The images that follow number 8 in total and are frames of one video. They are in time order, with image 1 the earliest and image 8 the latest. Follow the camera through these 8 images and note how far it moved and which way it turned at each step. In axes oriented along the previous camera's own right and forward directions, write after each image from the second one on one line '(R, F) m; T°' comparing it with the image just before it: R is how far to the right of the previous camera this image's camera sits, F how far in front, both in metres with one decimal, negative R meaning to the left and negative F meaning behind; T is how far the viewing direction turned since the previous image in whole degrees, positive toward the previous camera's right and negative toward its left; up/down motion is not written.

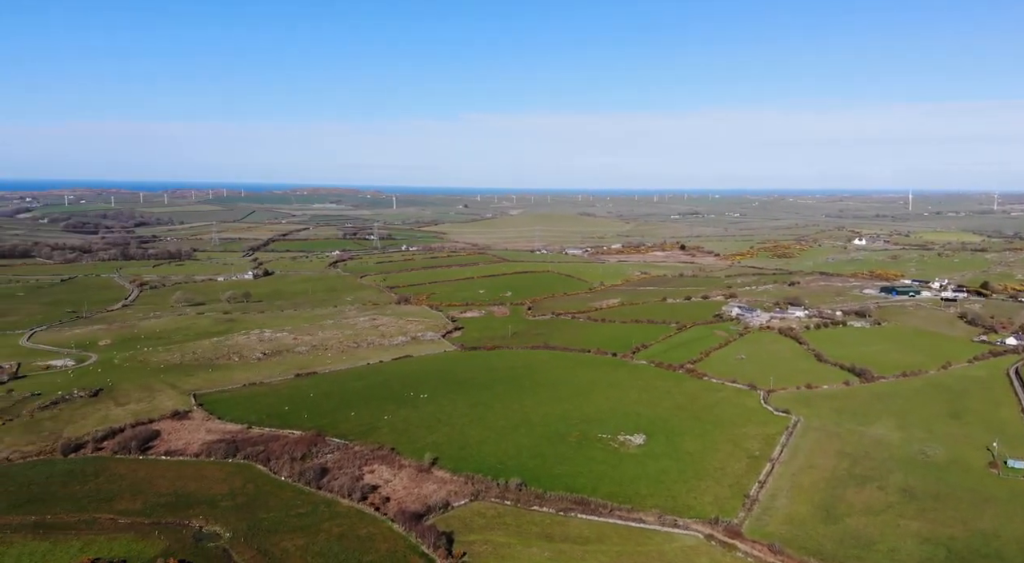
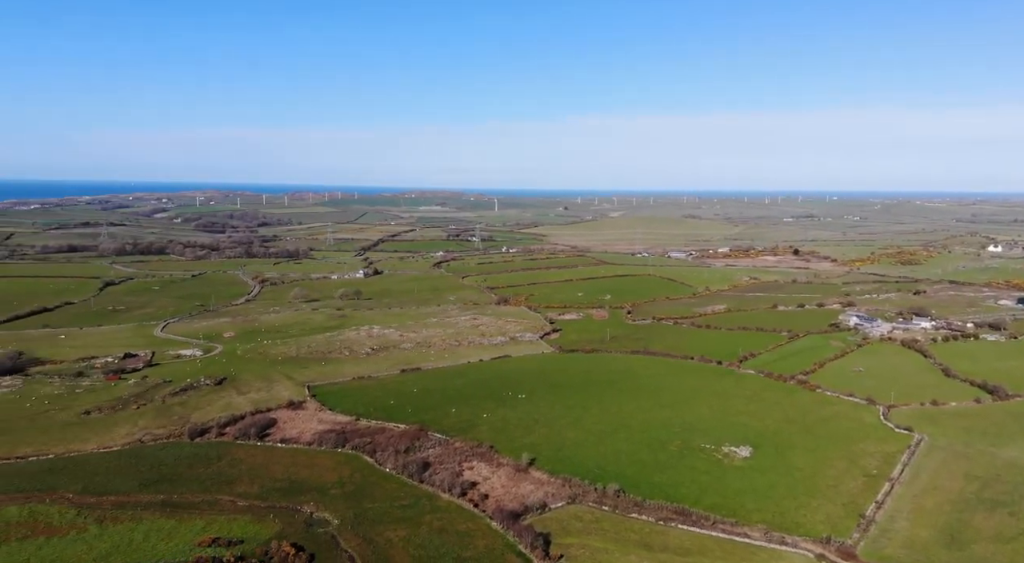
(0.0, -0.6) m; -6°
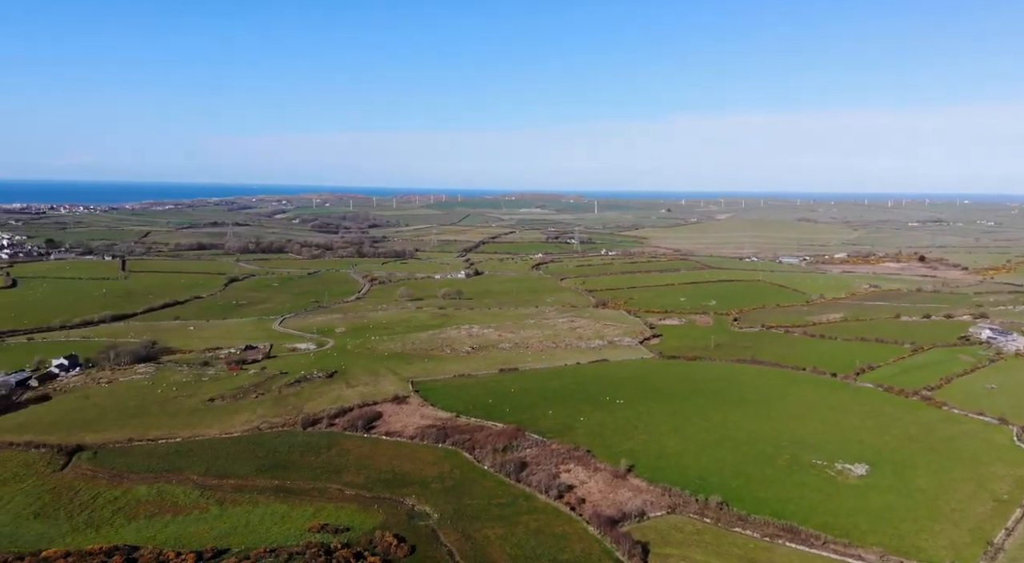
(0.0, -0.7) m; -6°
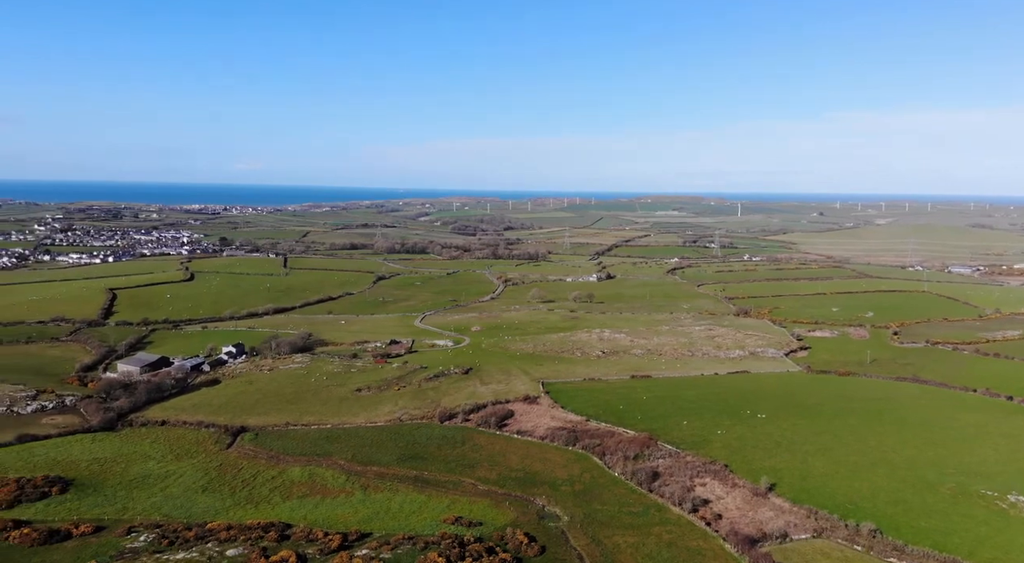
(+0.1, -0.9) m; -8°
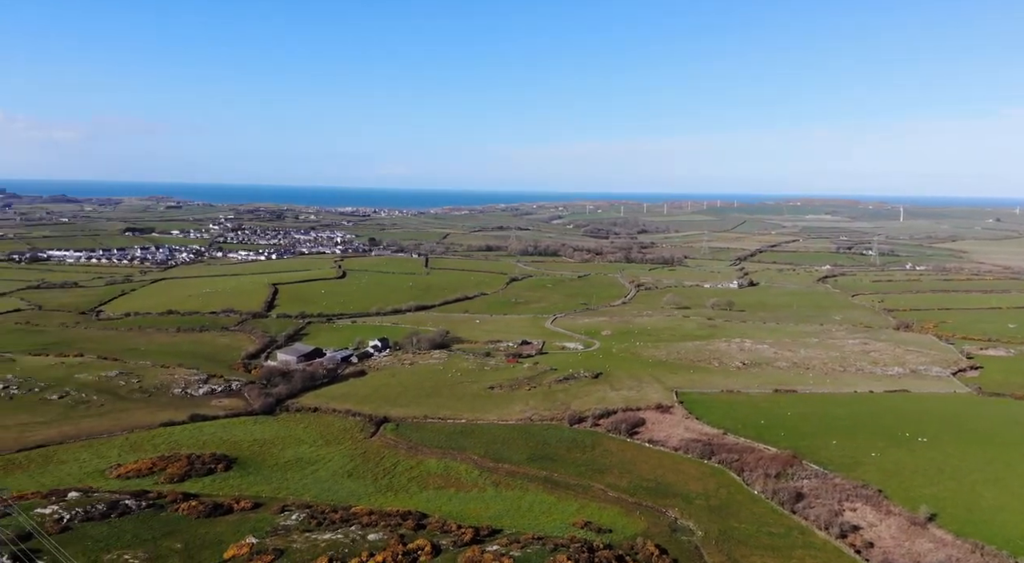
(+0.4, -0.7) m; -9°
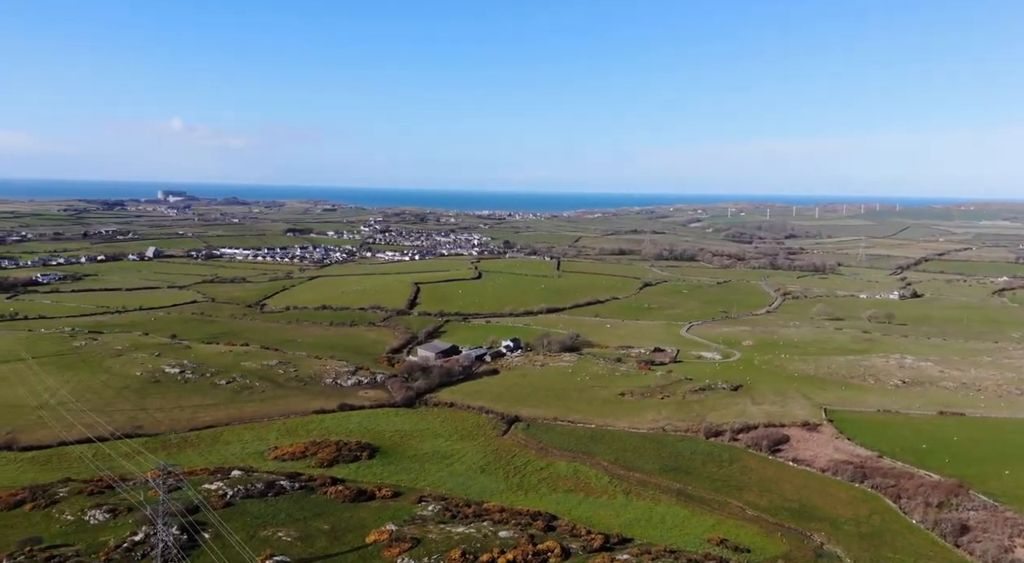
(+0.4, +0.7) m; -10°
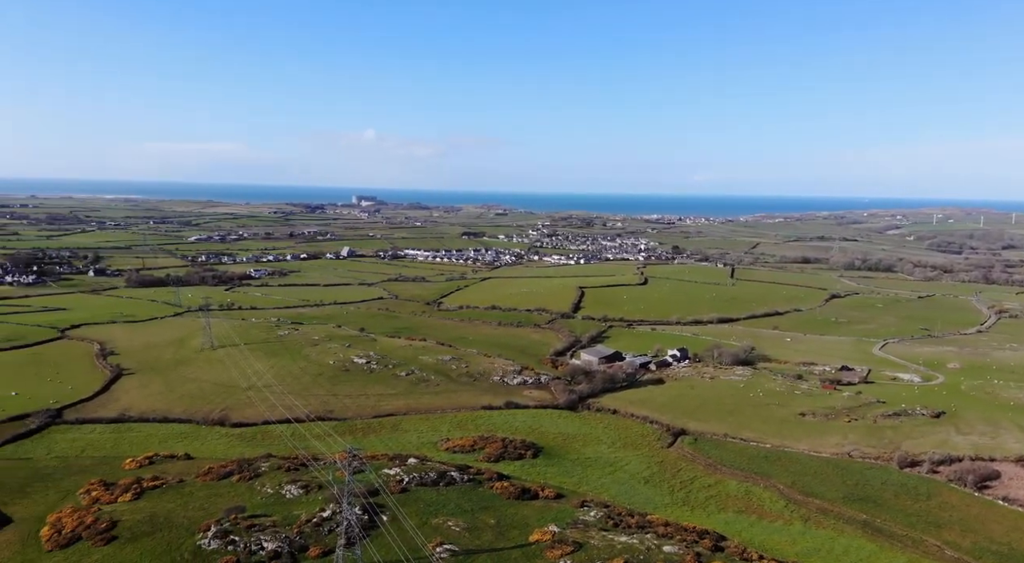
(0.0, +1.4) m; -11°
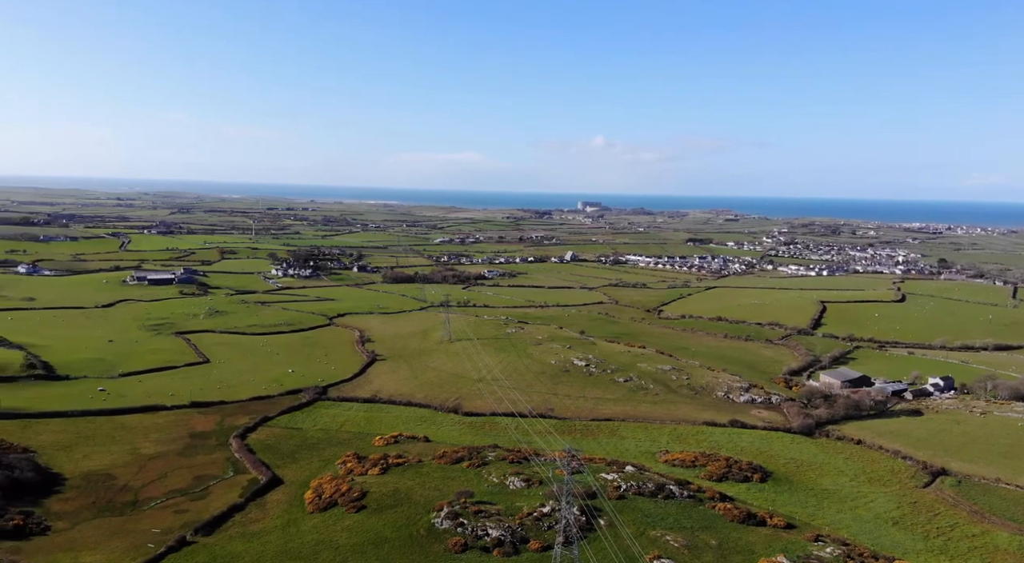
(-0.3, +1.5) m; -14°
